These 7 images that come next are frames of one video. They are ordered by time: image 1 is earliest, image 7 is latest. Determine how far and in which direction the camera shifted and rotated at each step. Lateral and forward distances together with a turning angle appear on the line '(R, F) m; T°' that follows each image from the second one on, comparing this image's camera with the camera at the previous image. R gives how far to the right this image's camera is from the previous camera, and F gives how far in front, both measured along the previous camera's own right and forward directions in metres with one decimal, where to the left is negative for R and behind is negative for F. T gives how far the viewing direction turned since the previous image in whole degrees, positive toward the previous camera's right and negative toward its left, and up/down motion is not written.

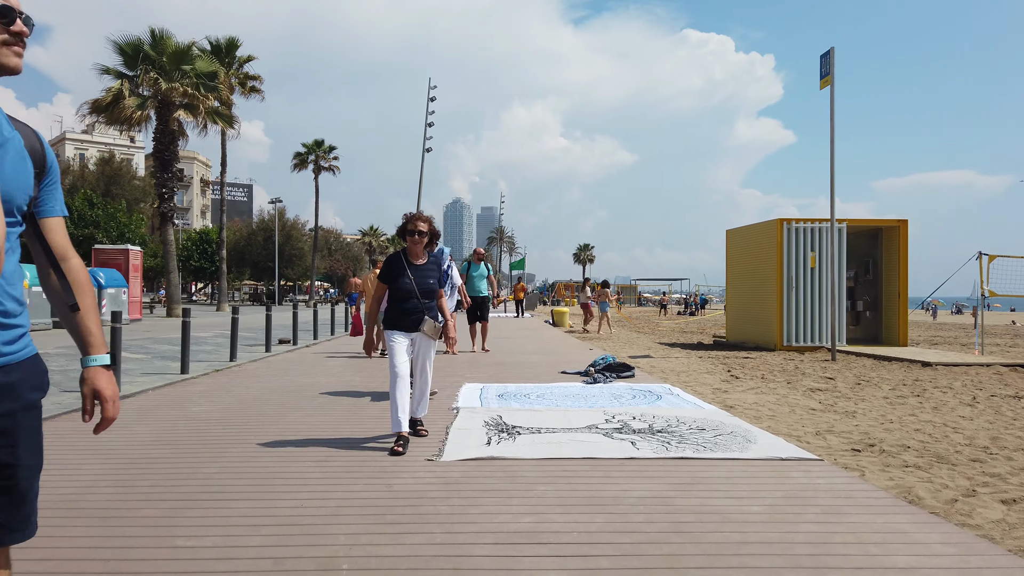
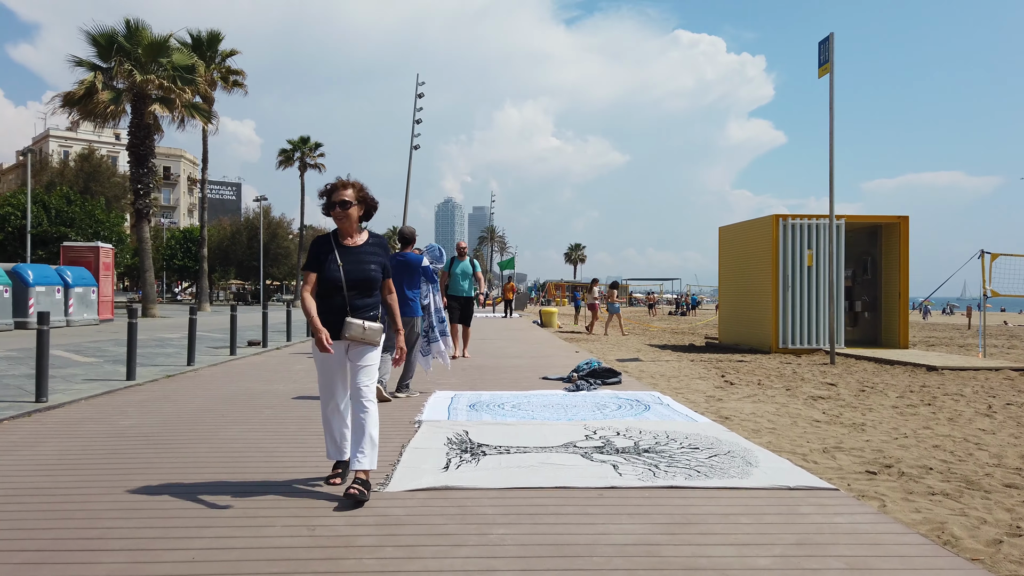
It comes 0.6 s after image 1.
(+0.2, +0.8) m; +1°
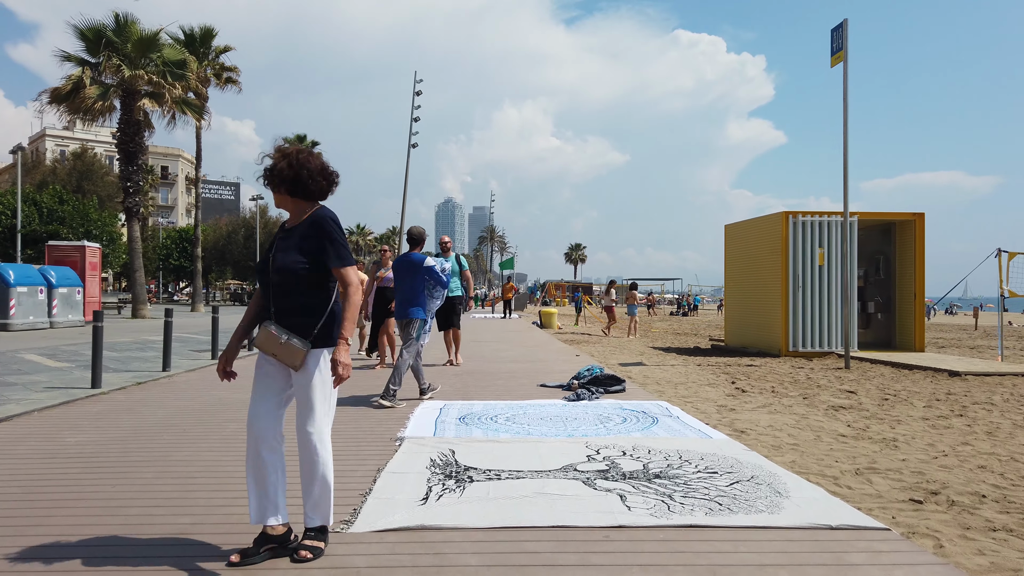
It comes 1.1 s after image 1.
(+0.1, +0.7) m; 0°
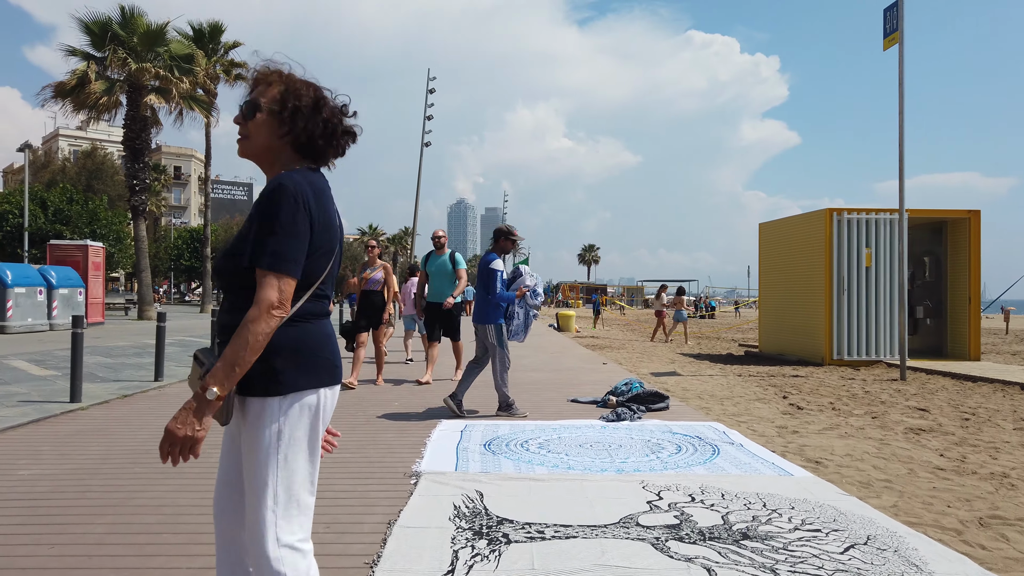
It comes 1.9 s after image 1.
(-0.2, +1.0) m; -1°
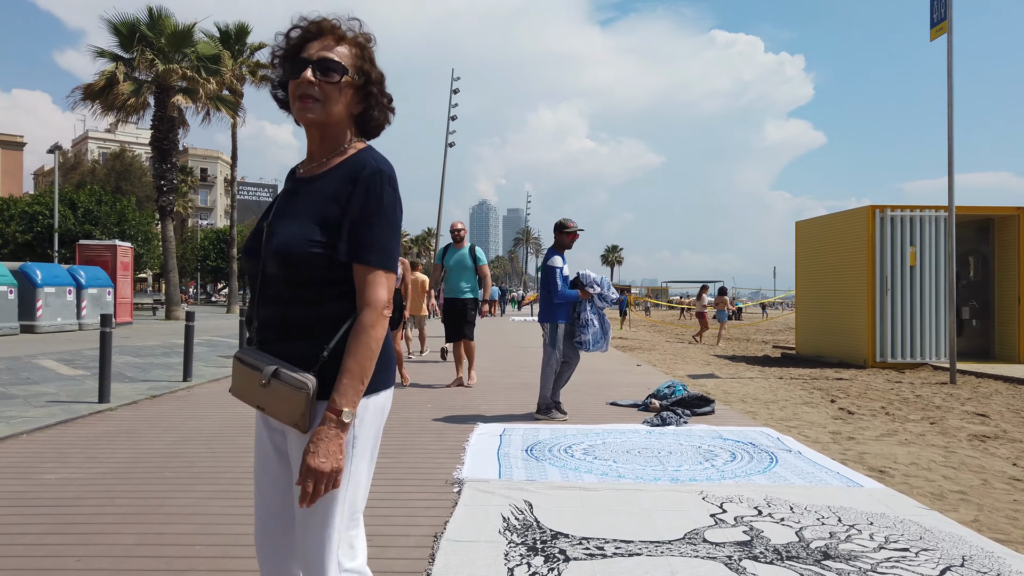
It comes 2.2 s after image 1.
(-0.2, +0.3) m; -2°
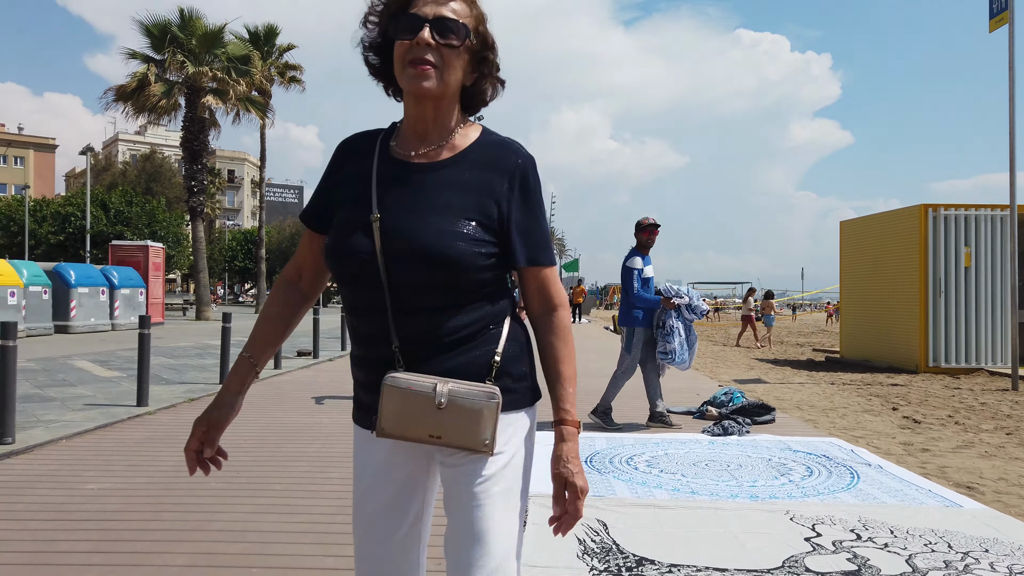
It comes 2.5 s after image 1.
(-0.2, +0.3) m; -2°
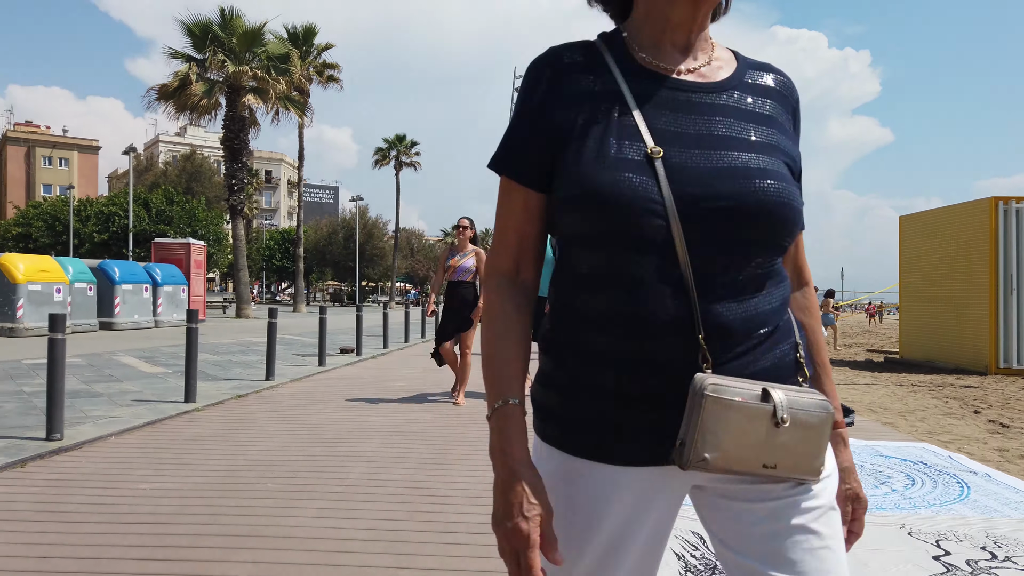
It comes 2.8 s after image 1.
(-0.2, +0.3) m; -2°
